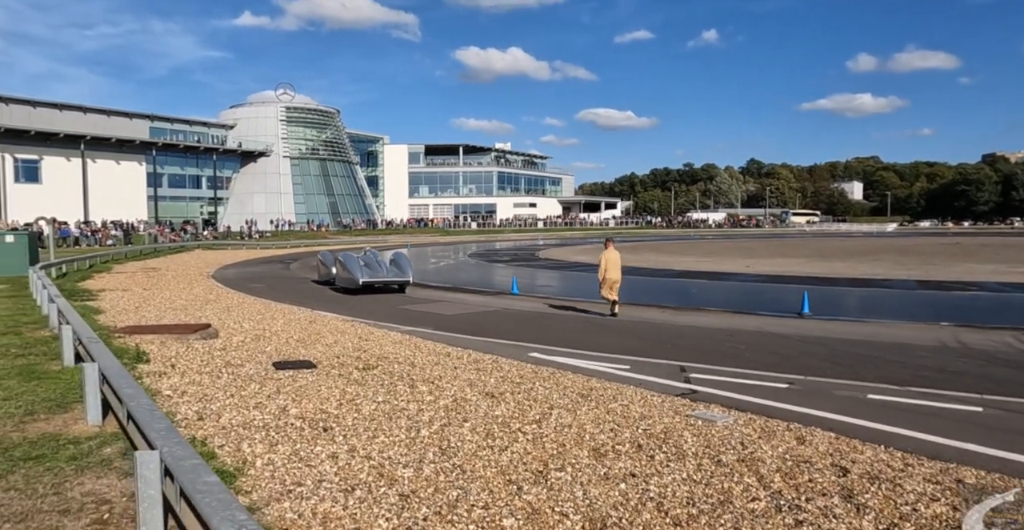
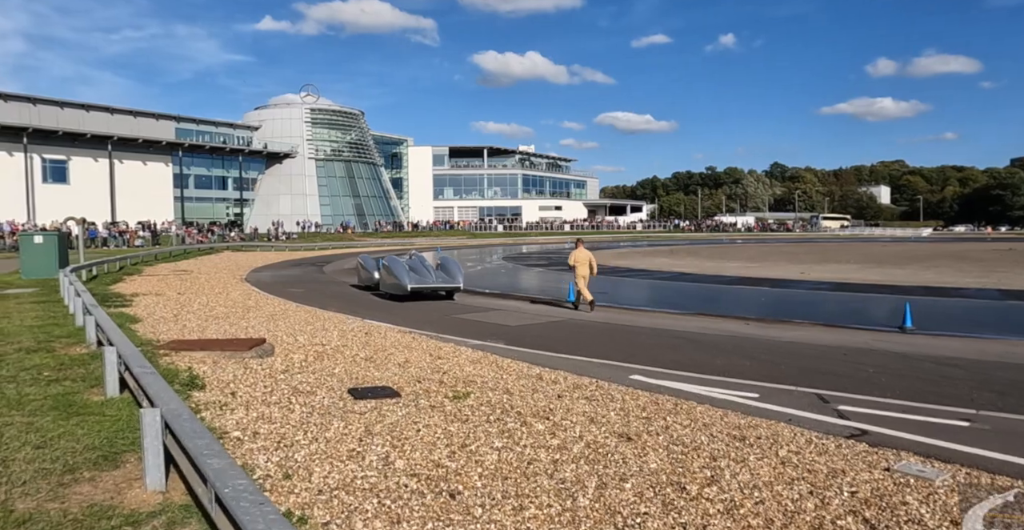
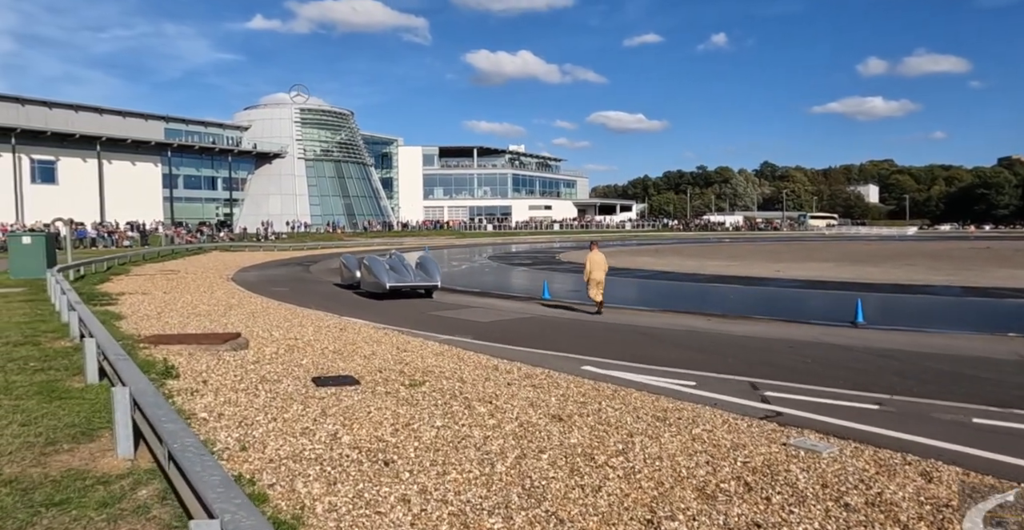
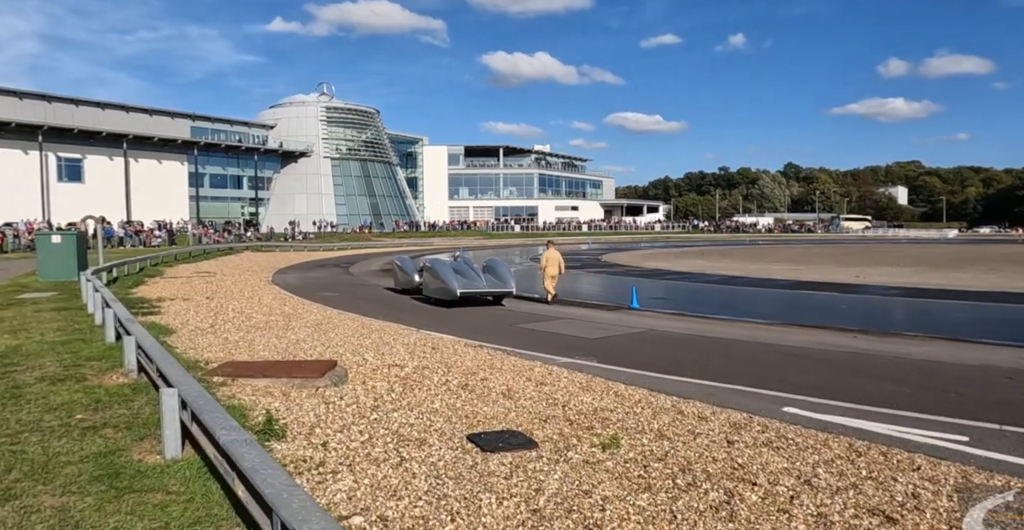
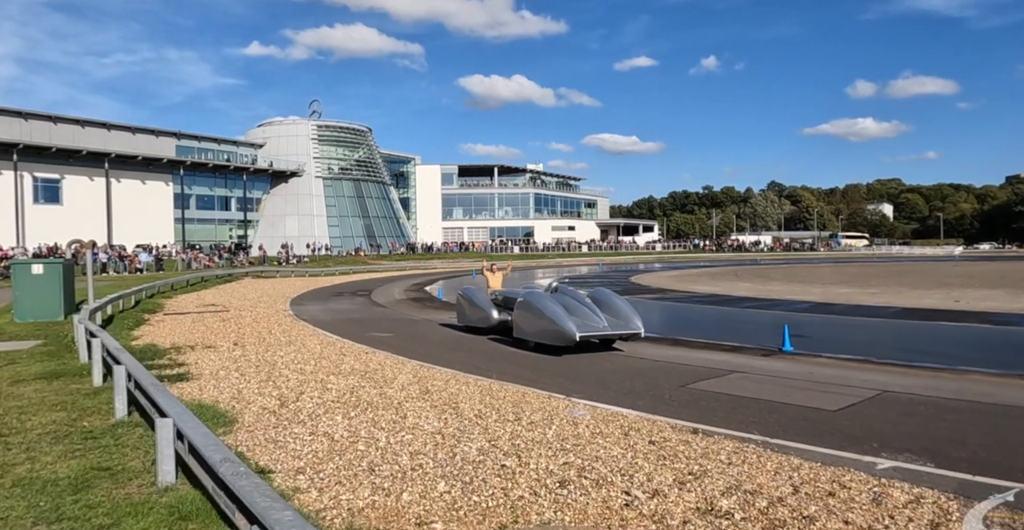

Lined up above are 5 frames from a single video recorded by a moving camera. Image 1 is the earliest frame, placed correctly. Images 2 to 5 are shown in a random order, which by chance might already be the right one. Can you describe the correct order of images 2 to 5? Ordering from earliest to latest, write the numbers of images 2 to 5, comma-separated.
3, 2, 4, 5
